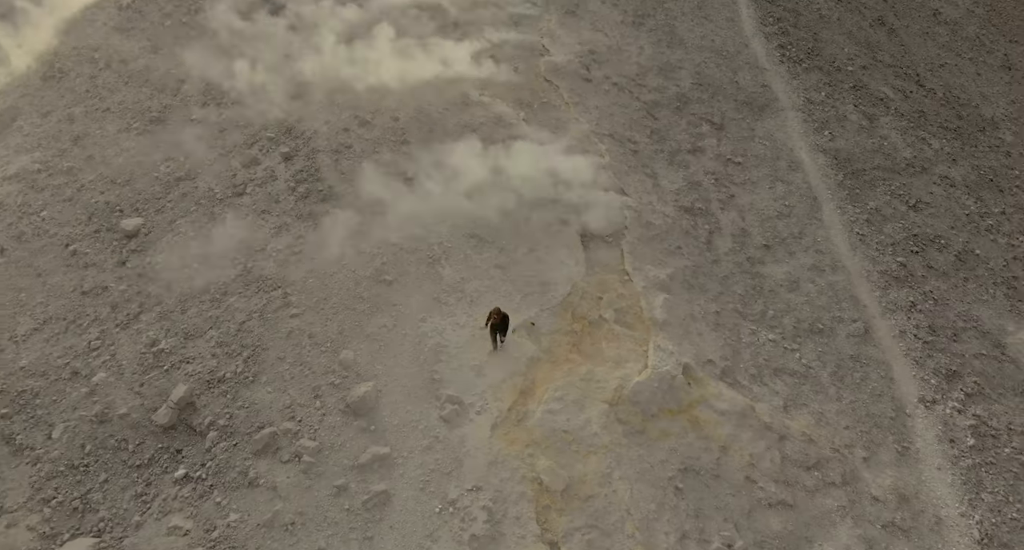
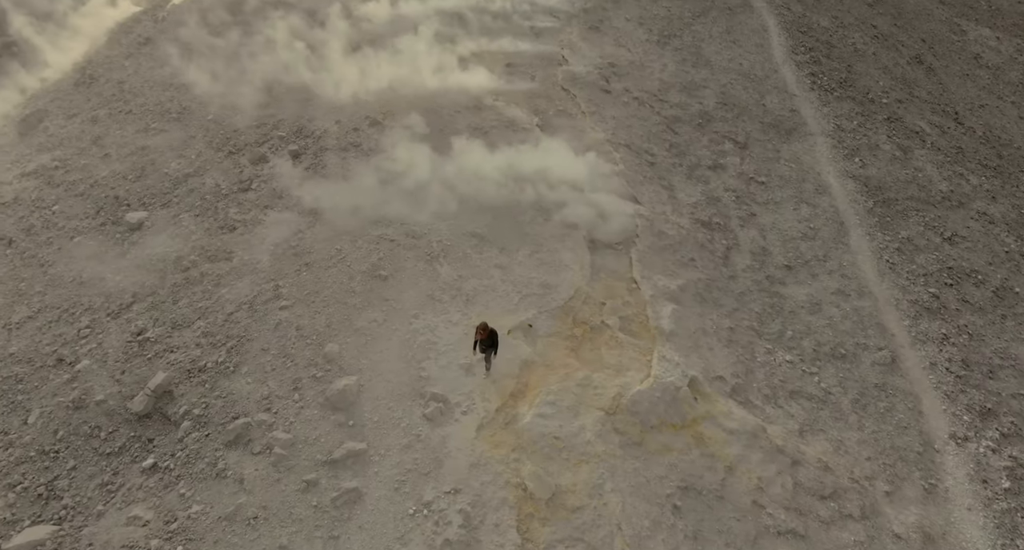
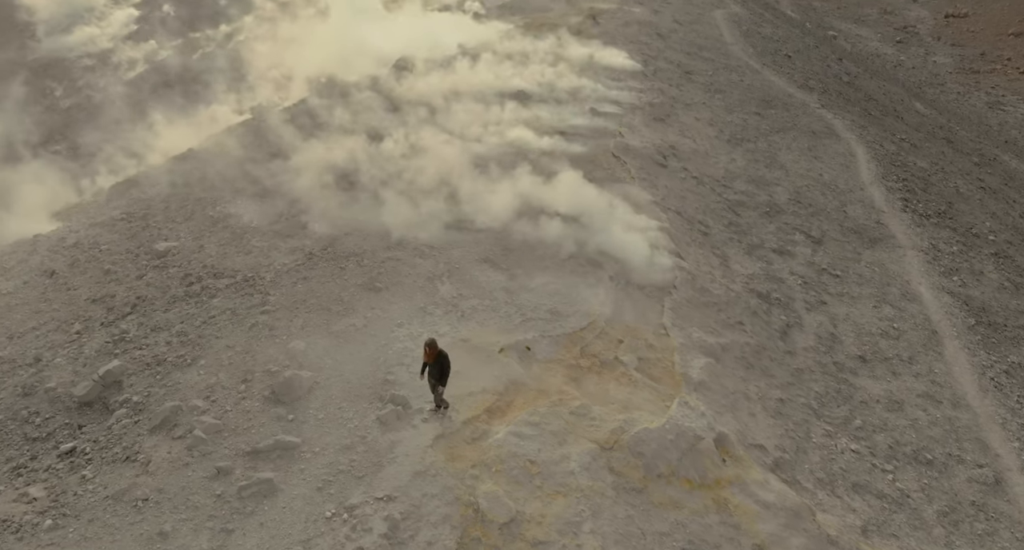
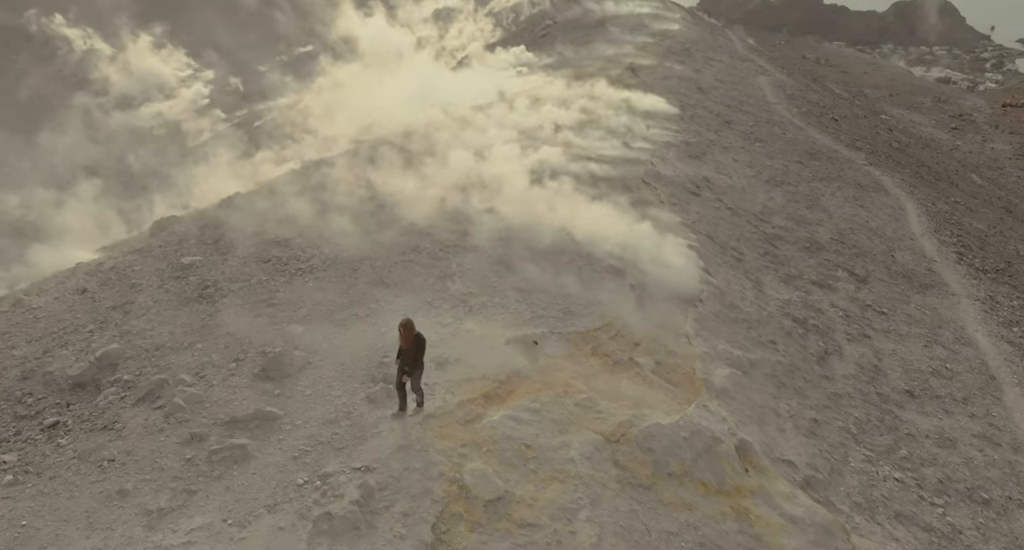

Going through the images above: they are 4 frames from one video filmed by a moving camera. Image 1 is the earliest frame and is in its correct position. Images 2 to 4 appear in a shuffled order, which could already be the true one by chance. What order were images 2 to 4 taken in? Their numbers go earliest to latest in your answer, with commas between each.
2, 3, 4
